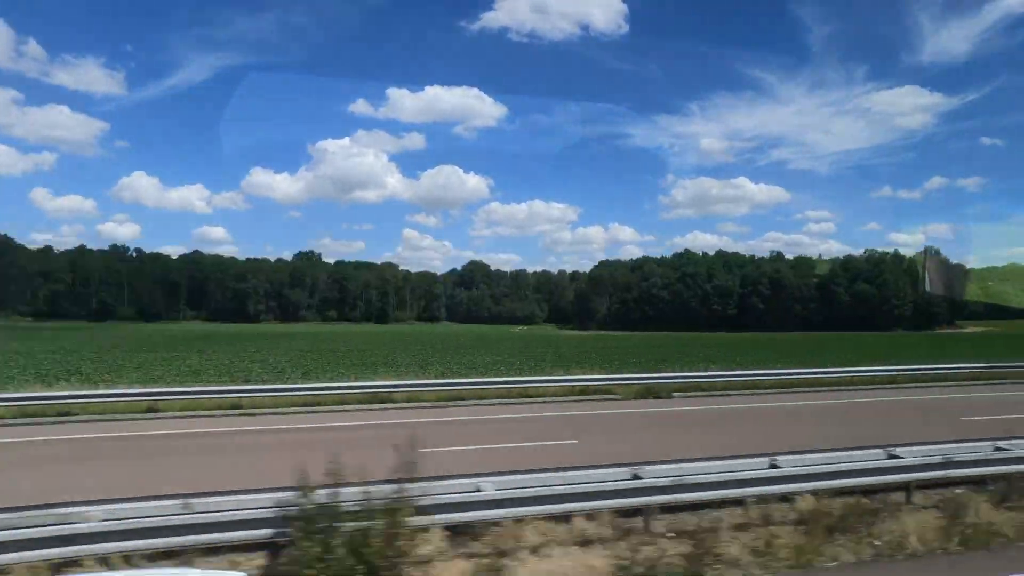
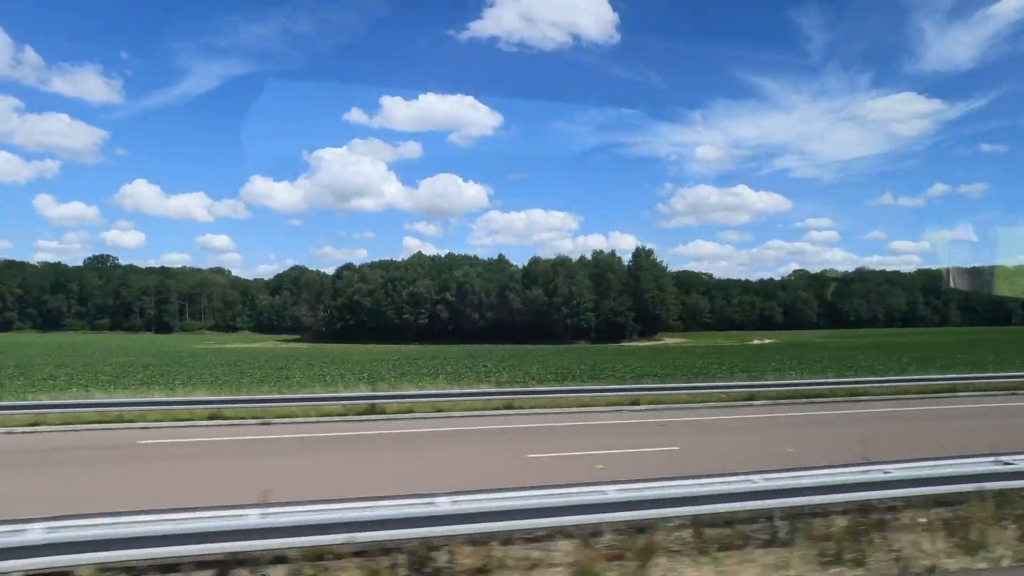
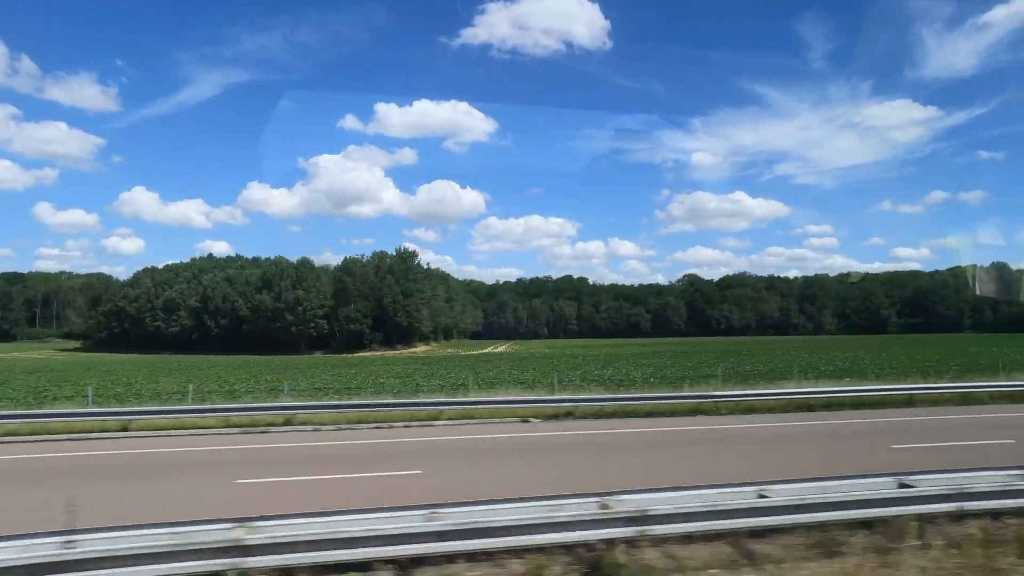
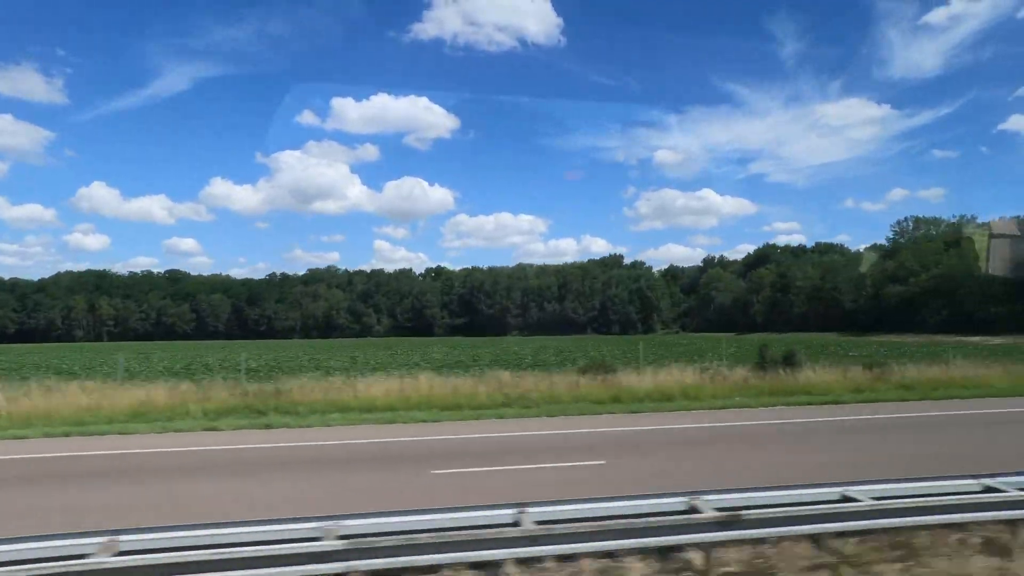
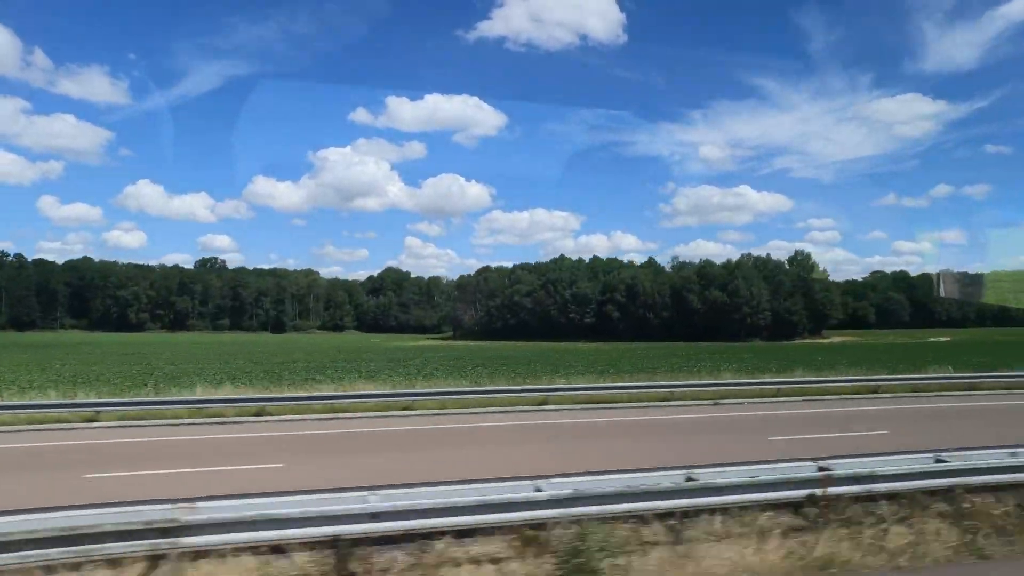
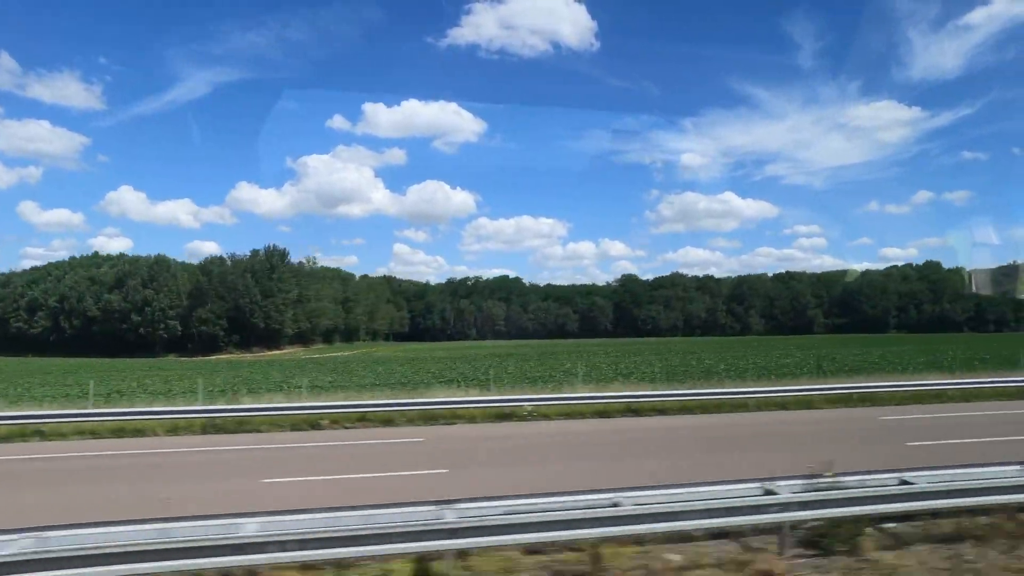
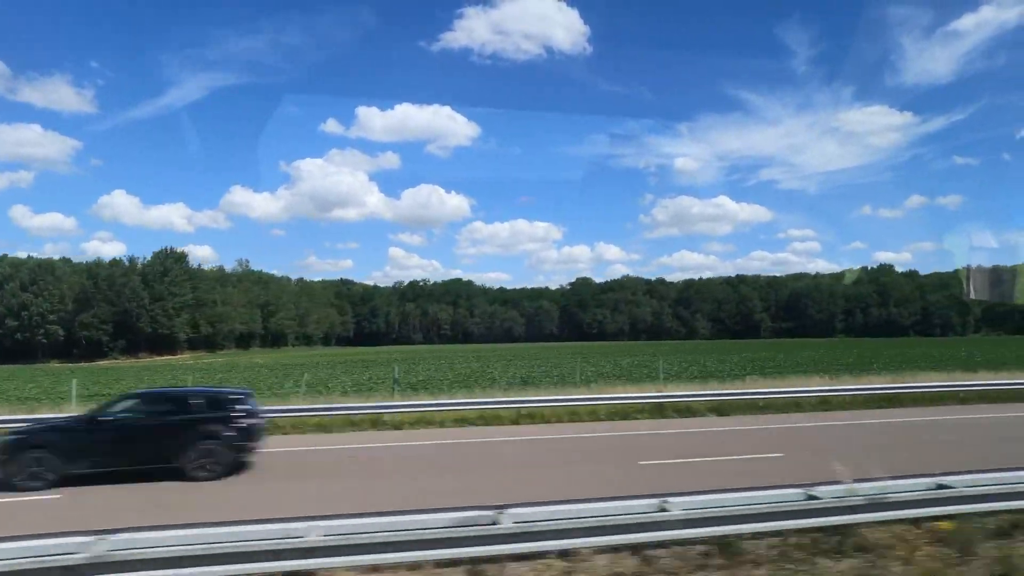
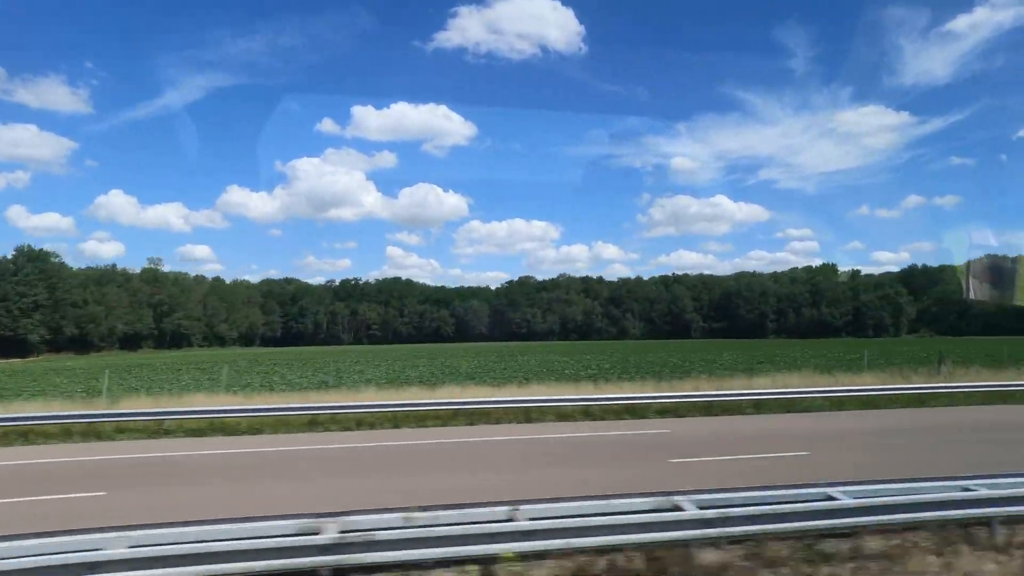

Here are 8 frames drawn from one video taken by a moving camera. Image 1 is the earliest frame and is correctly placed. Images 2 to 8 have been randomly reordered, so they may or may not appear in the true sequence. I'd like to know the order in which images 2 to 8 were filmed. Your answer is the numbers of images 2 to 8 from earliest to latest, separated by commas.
5, 2, 3, 6, 7, 8, 4
